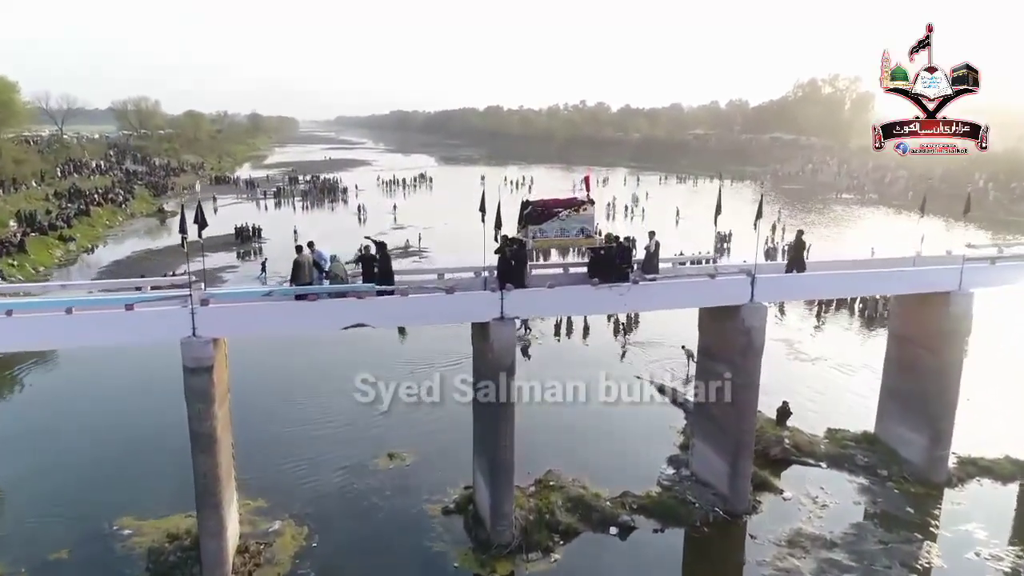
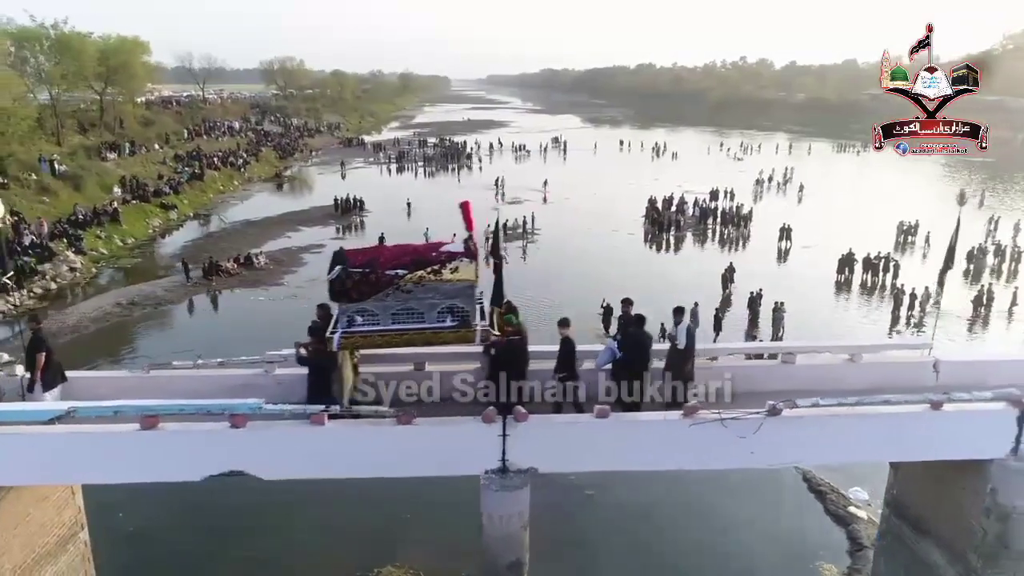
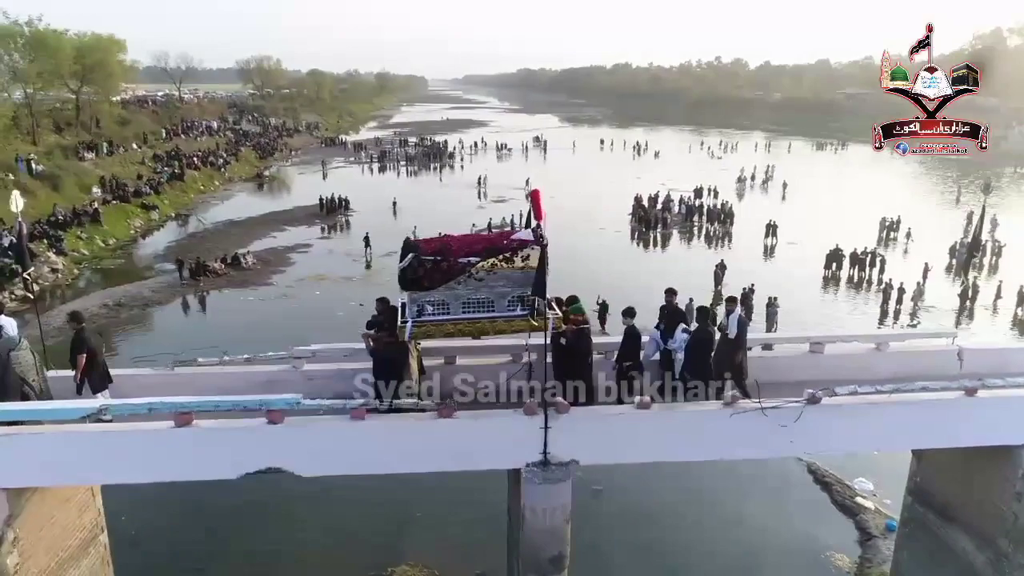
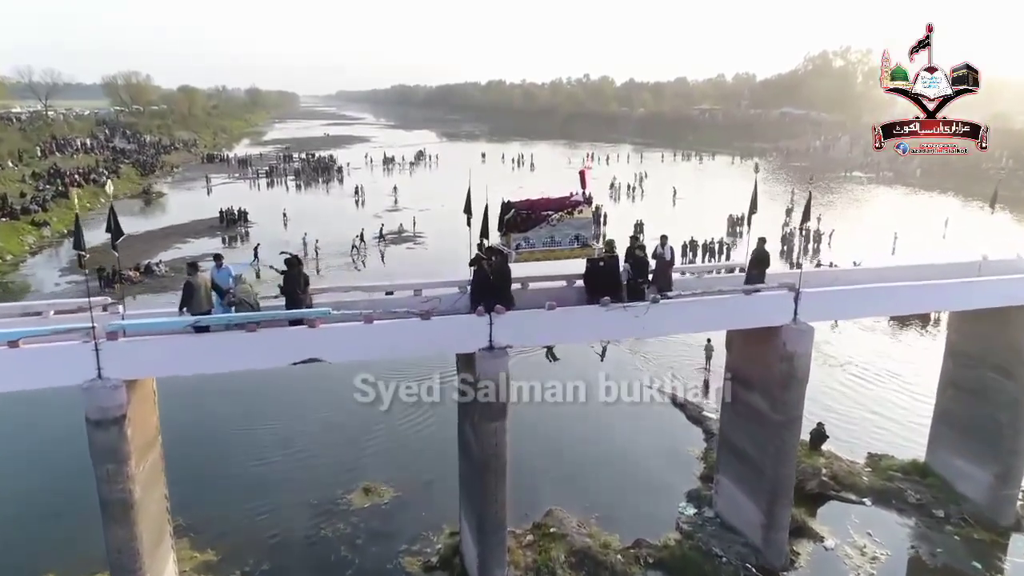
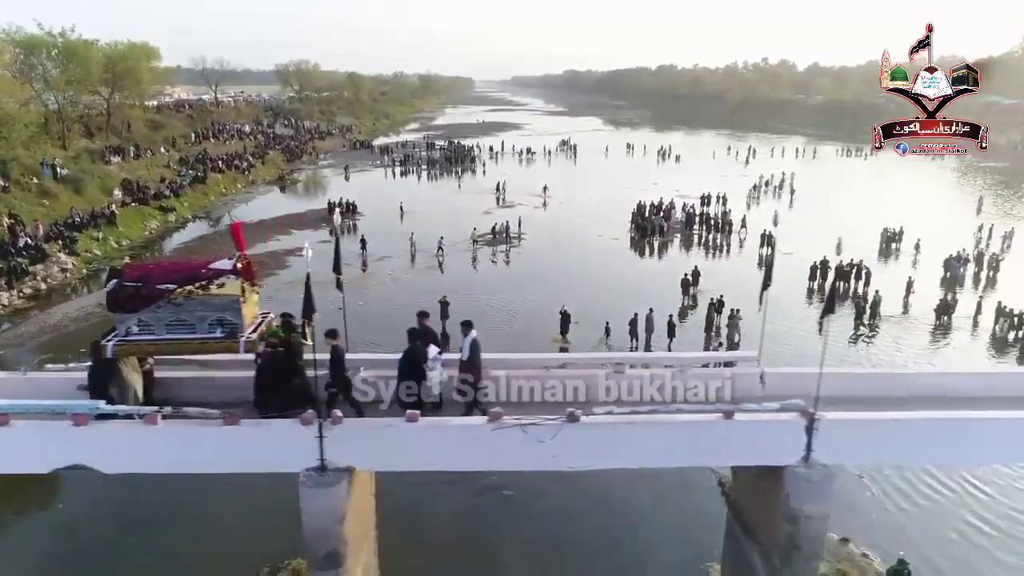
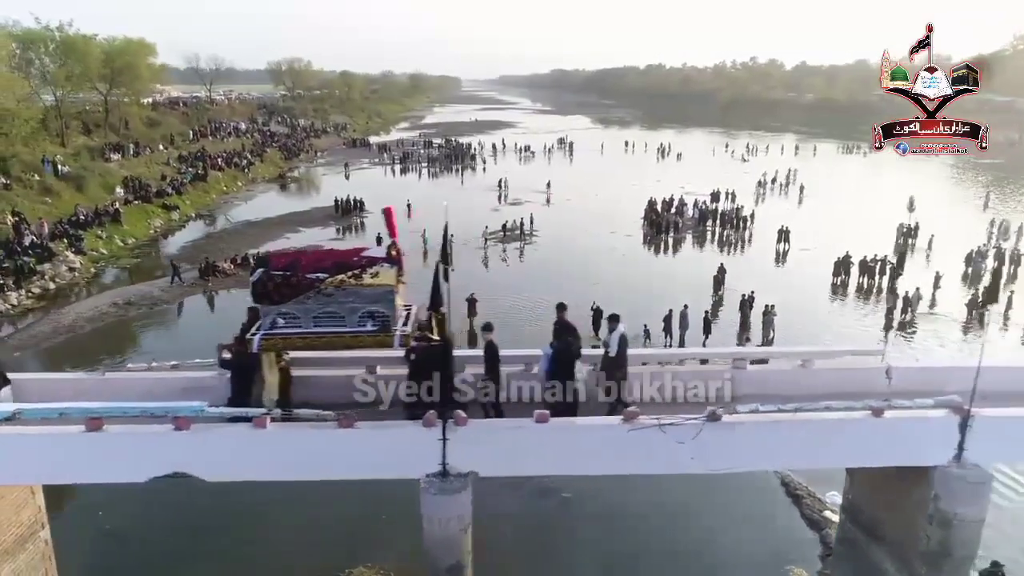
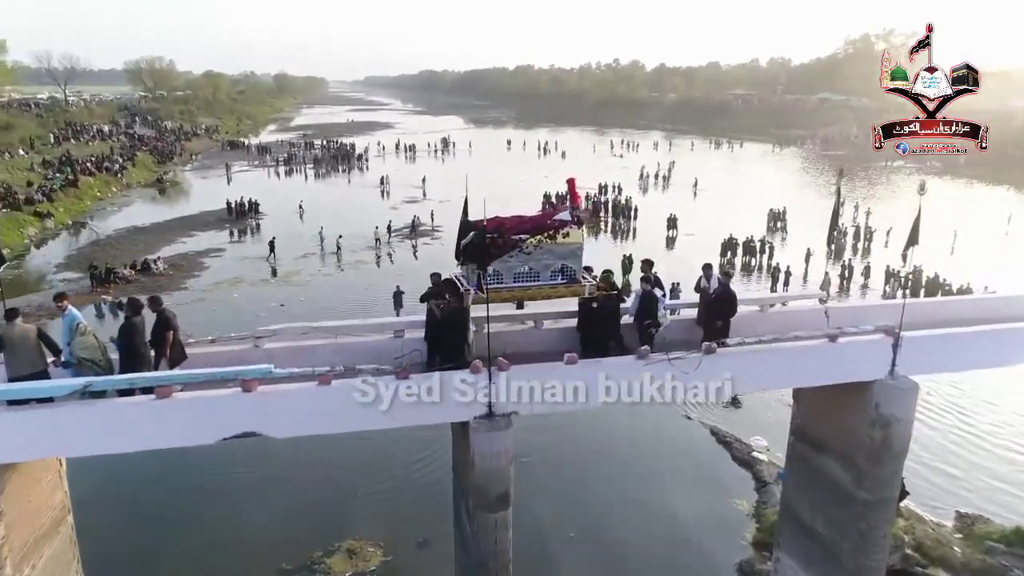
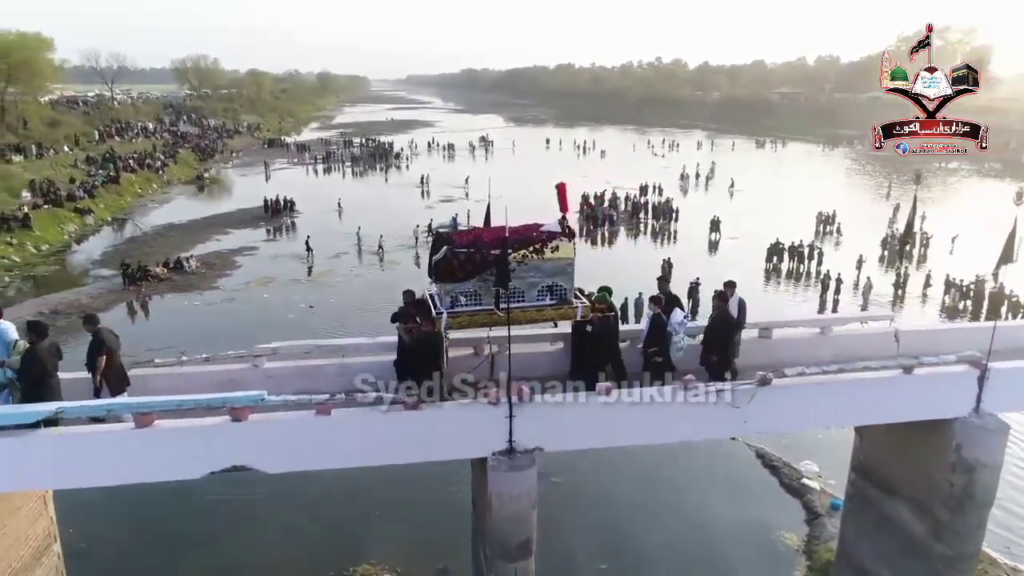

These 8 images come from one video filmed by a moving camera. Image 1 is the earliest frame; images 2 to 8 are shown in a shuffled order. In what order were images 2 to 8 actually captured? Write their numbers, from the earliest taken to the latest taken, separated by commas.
4, 7, 8, 3, 2, 6, 5
